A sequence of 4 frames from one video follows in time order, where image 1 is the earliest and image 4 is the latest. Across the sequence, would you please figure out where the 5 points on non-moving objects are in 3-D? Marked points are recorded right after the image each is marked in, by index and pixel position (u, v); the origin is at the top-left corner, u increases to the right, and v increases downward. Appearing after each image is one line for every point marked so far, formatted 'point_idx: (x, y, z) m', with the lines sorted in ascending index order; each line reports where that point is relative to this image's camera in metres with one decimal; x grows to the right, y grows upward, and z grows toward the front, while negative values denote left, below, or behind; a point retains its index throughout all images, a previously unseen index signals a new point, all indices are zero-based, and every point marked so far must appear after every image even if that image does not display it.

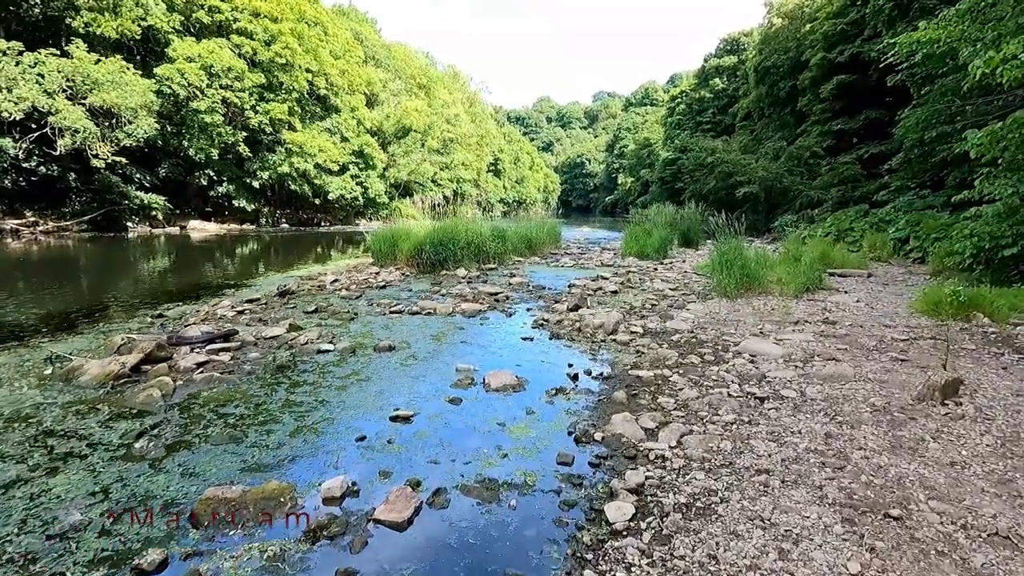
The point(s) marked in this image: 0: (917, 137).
0: (+7.9, +2.9, +10.5) m
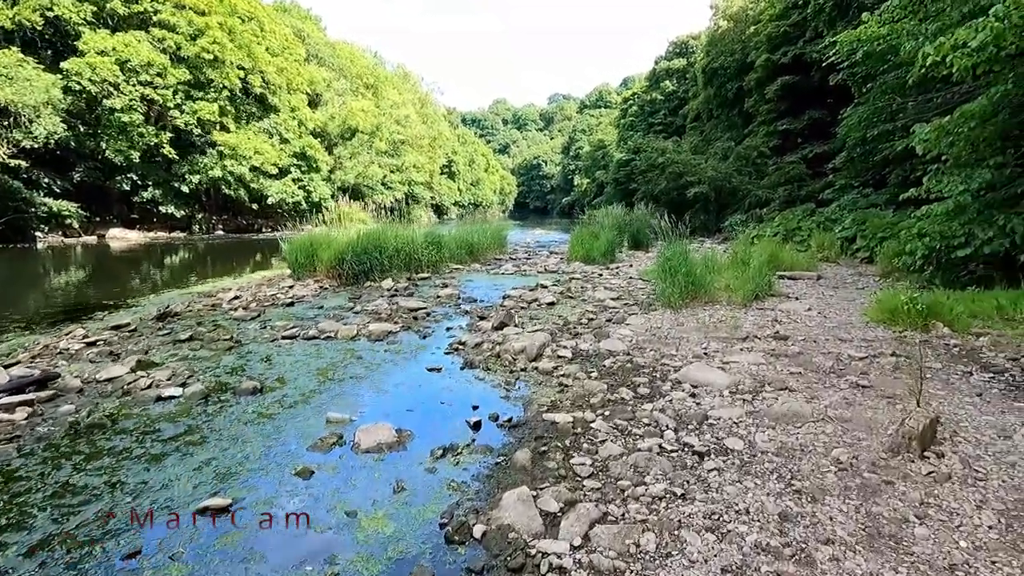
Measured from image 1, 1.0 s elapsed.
0: (+6.7, +2.9, +10.3) m
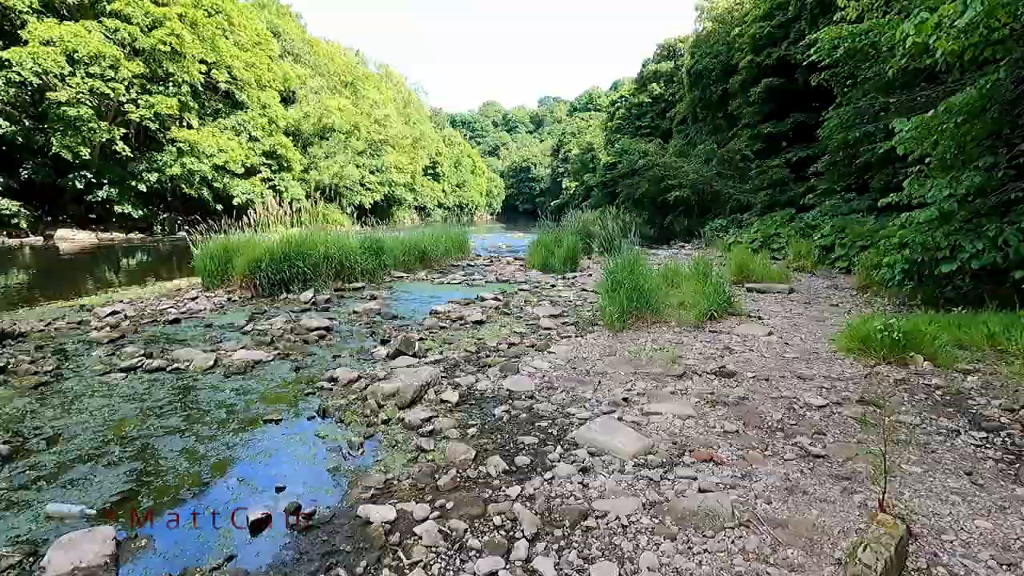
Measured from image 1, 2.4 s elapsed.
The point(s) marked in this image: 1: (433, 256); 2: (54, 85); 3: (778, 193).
0: (+5.8, +2.7, +9.5) m
1: (-1.6, +0.7, +11.1) m
2: (-15.2, +6.7, +17.8) m
3: (+7.2, +2.6, +14.6) m
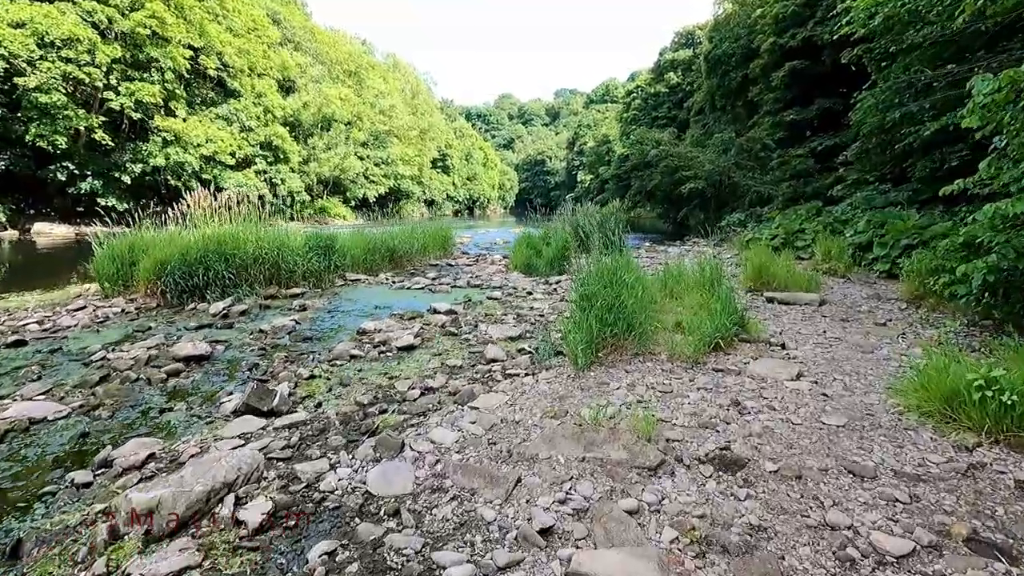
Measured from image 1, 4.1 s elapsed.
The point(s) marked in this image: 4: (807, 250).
0: (+5.5, +2.6, +7.9) m
1: (-1.9, +0.6, +9.7) m
2: (-15.3, +6.8, +16.8) m
3: (+7.0, +2.5, +12.9) m
4: (+5.2, +0.7, +9.4) m
